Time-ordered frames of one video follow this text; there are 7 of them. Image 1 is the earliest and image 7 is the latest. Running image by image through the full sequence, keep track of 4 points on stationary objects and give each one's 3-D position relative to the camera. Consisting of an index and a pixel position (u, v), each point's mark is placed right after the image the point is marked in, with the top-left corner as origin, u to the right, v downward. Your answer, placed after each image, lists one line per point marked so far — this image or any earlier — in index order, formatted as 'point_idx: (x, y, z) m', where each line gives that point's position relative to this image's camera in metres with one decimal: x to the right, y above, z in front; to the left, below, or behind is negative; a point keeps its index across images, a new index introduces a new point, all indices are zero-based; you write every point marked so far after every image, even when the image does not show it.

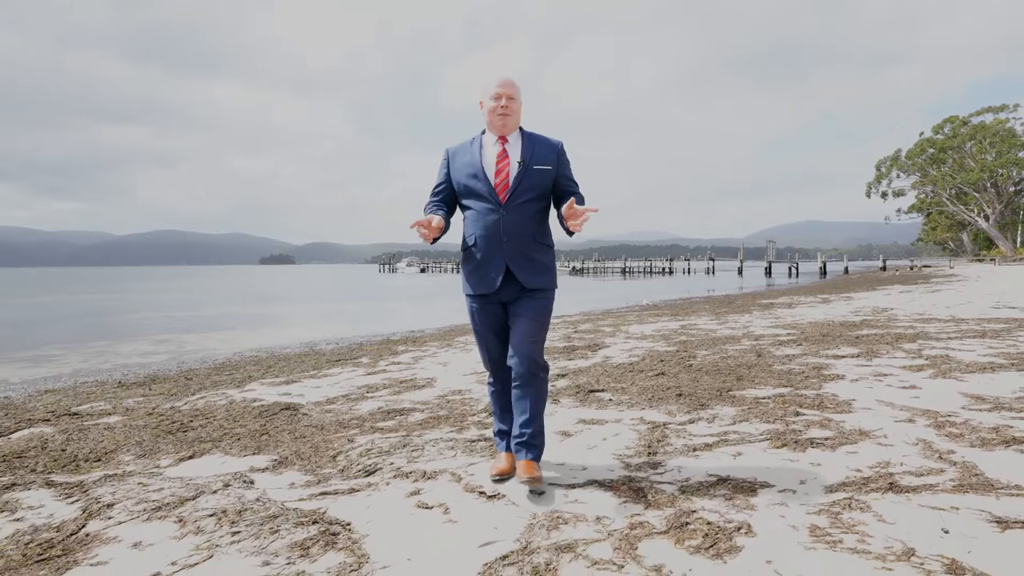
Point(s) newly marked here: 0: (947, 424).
0: (+2.9, -0.9, +3.7) m
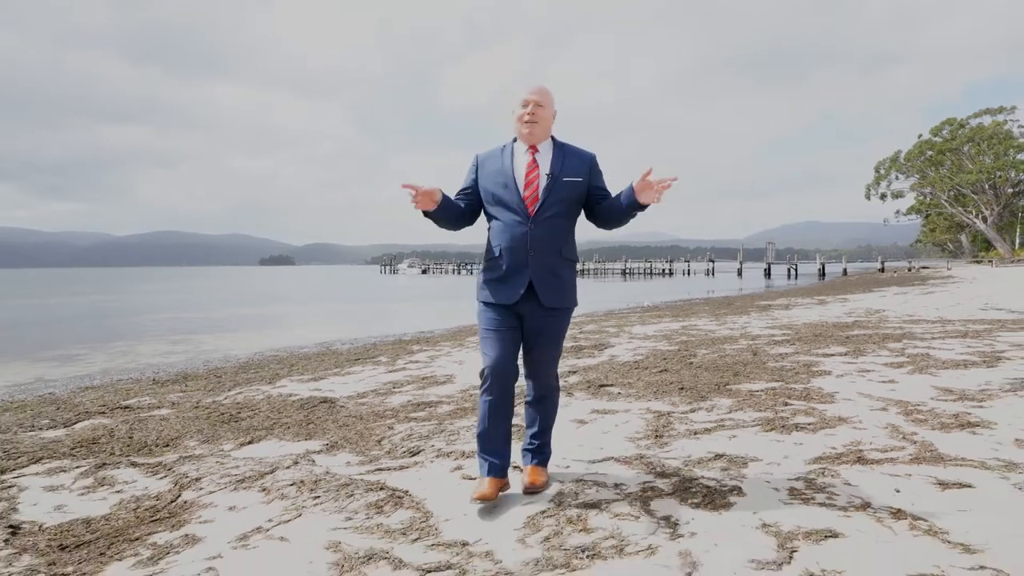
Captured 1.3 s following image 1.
0: (+3.1, -0.9, +4.3) m
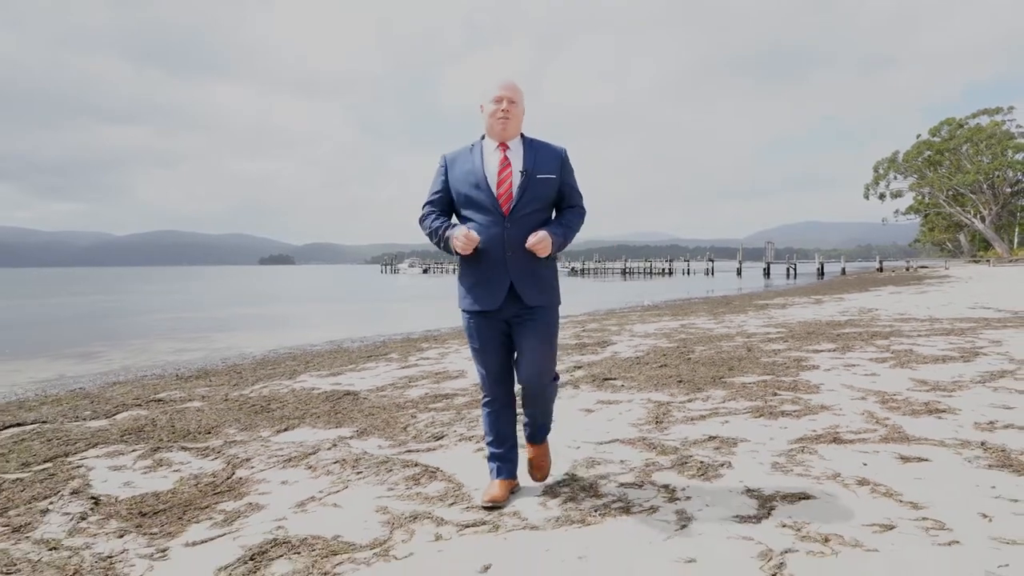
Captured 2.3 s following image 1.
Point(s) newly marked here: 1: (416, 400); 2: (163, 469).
0: (+3.2, -0.9, +4.7) m
1: (-1.0, -1.2, +6.1) m
2: (-2.6, -1.3, +4.2) m
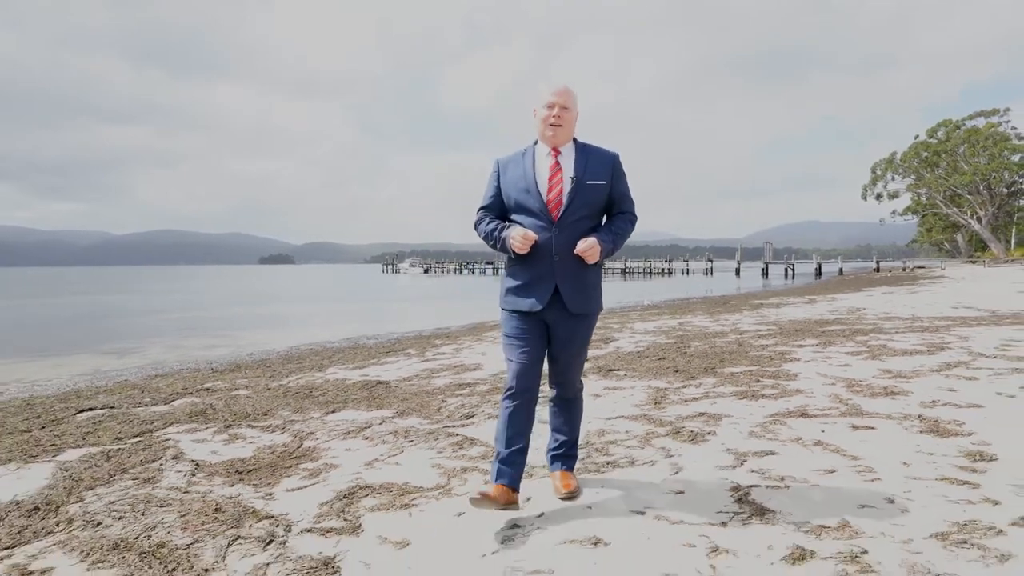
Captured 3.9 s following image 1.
0: (+3.4, -0.9, +5.5) m
1: (-0.9, -1.2, +6.9) m
2: (-2.4, -1.4, +5.0) m
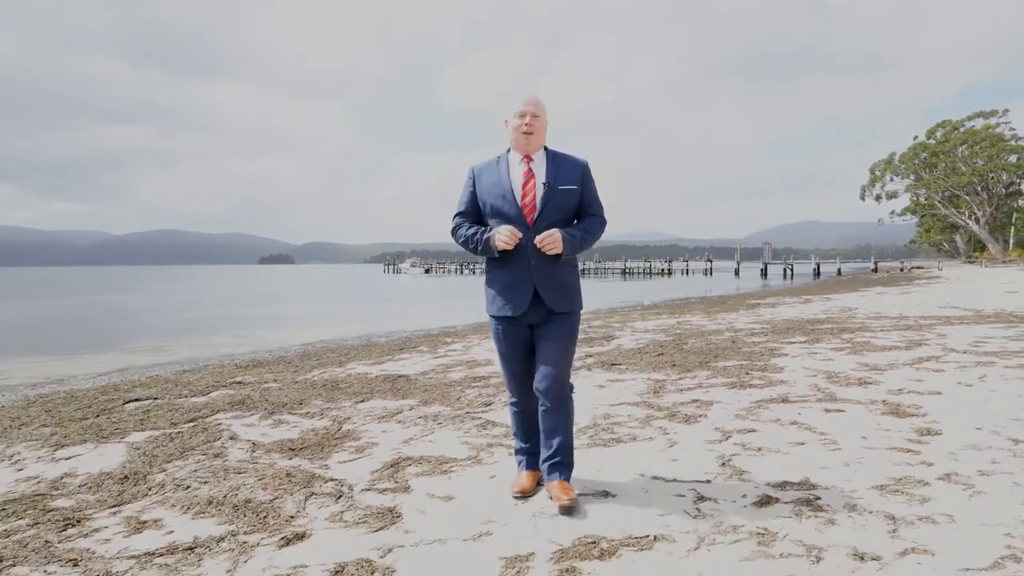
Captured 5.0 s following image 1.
0: (+3.5, -1.0, +6.1) m
1: (-0.7, -1.2, +7.5) m
2: (-2.3, -1.4, +5.6) m
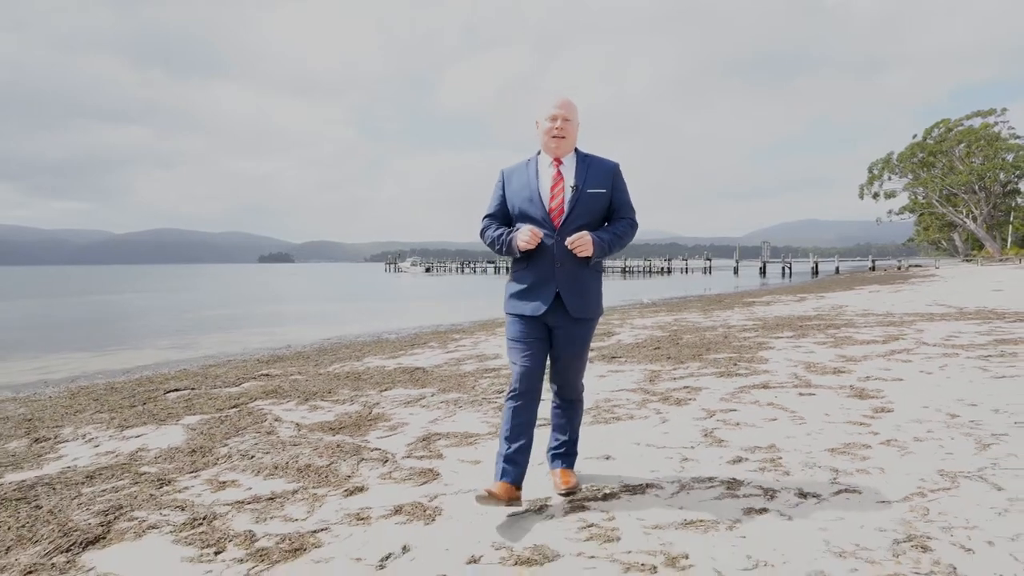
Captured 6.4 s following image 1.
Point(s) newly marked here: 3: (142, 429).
0: (+3.6, -0.9, +6.8) m
1: (-0.6, -1.2, +8.2) m
2: (-2.2, -1.4, +6.3) m
3: (-3.8, -1.4, +5.7) m
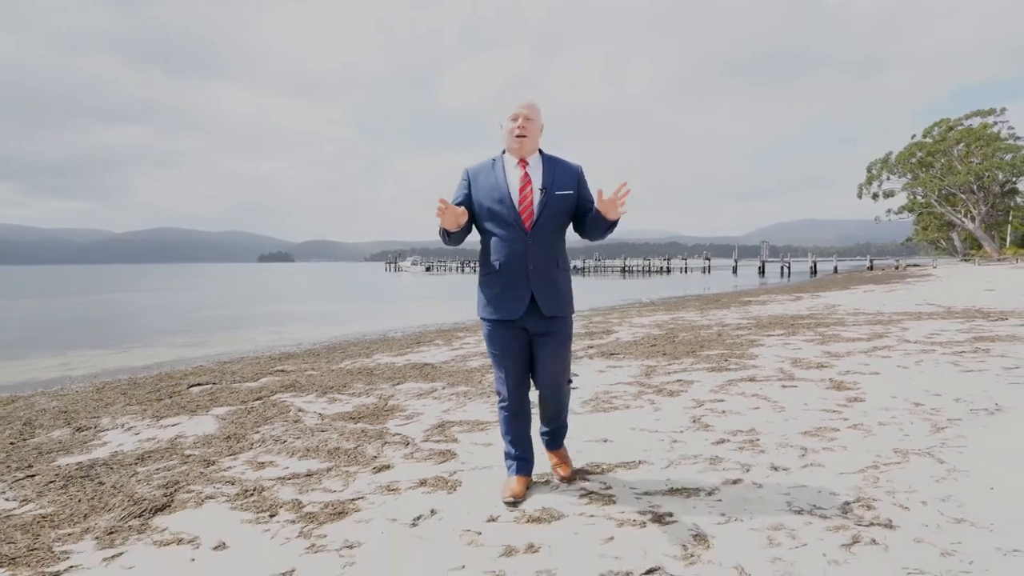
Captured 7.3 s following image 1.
0: (+3.7, -1.0, +7.2) m
1: (-0.5, -1.2, +8.7) m
2: (-2.1, -1.4, +6.8) m
3: (-3.7, -1.4, +6.2) m
